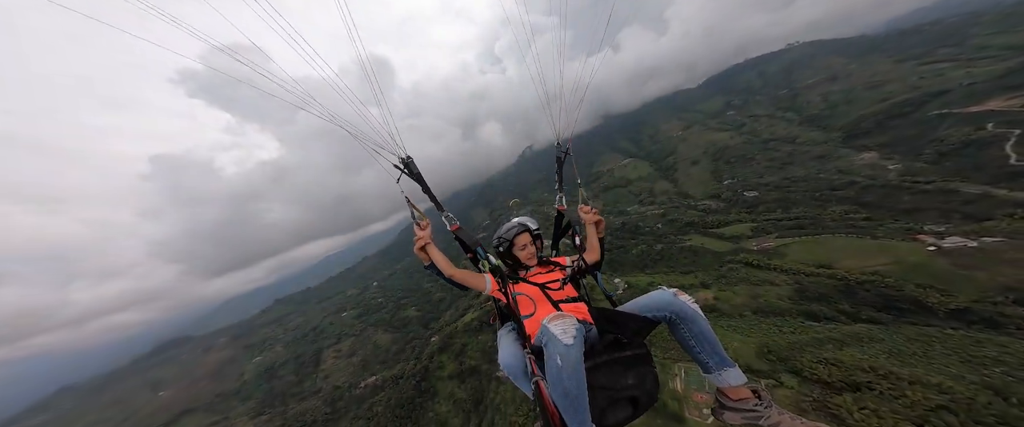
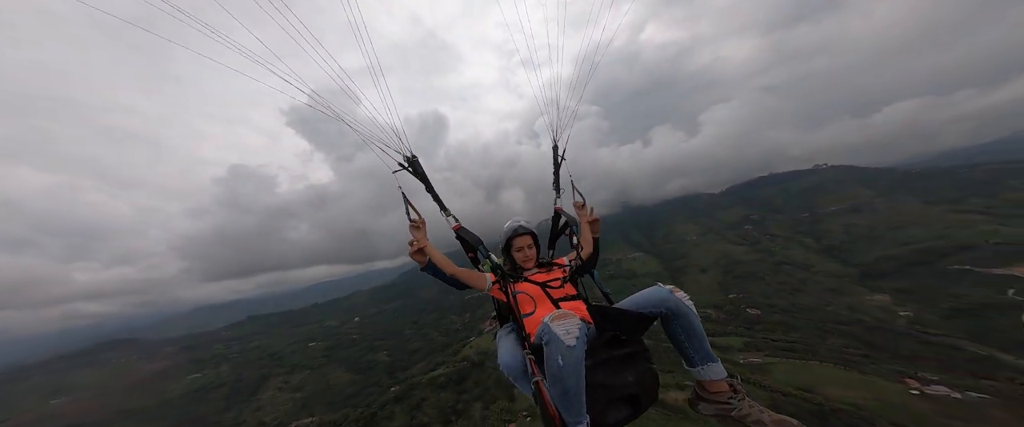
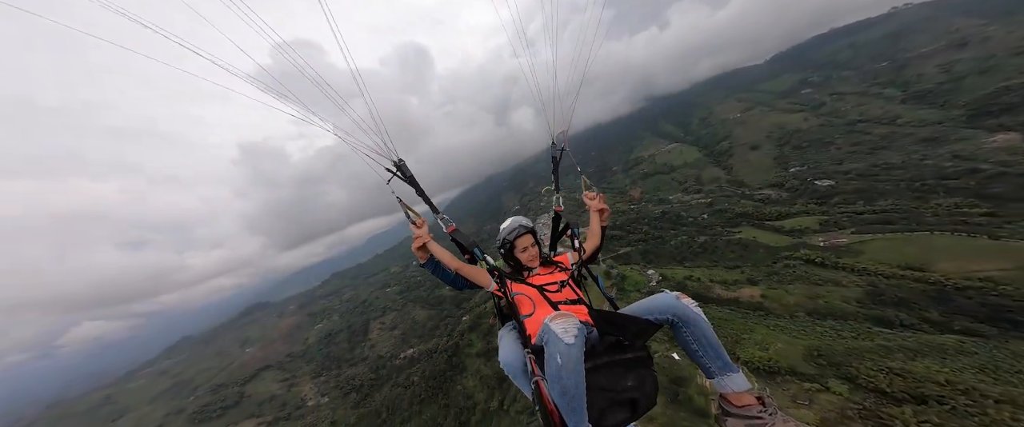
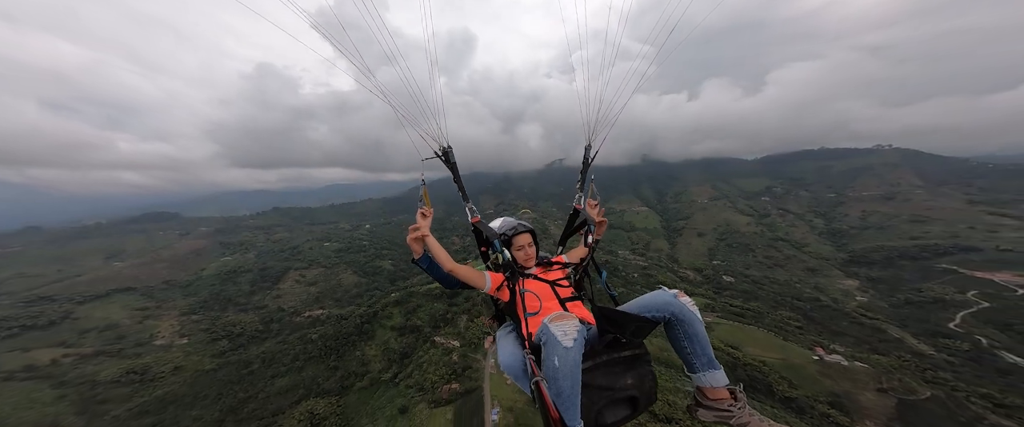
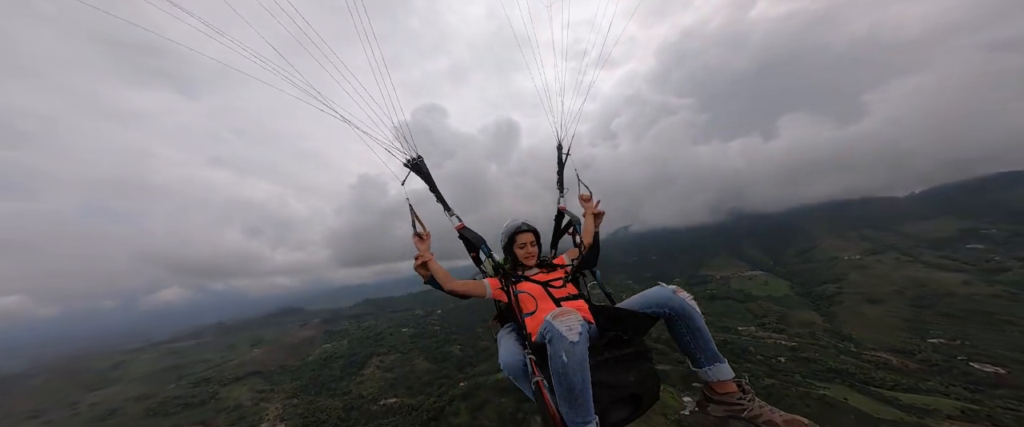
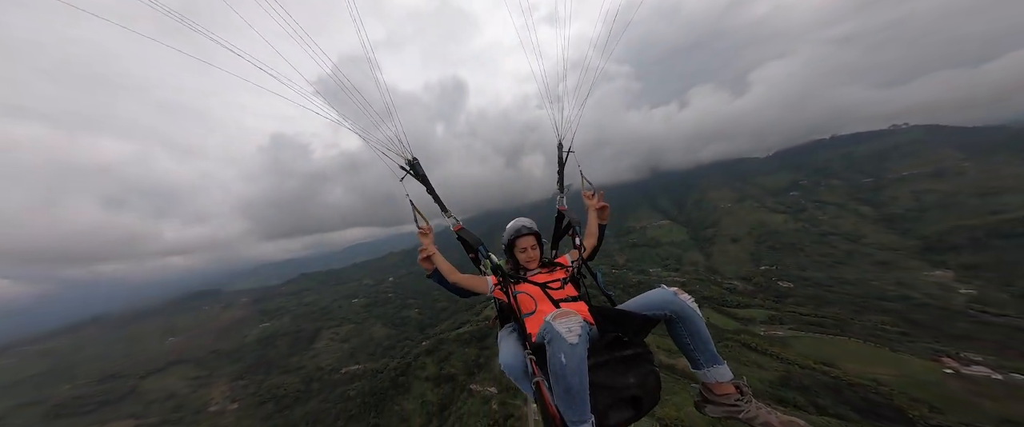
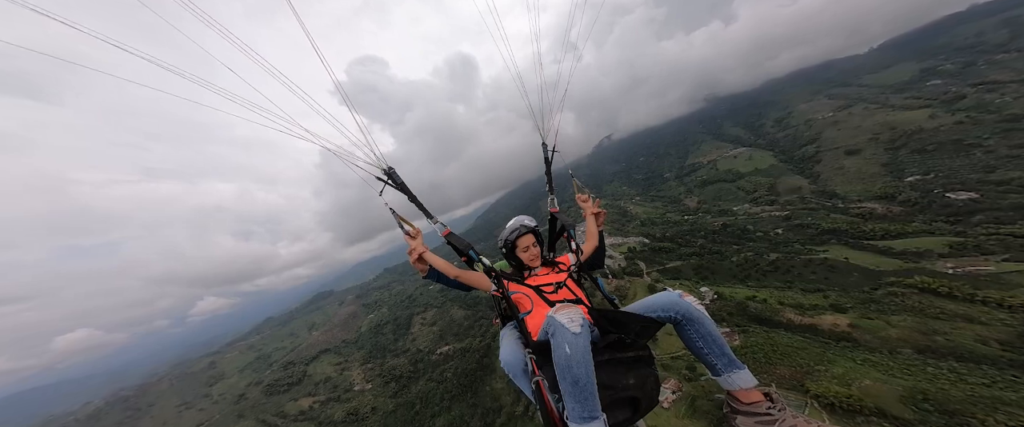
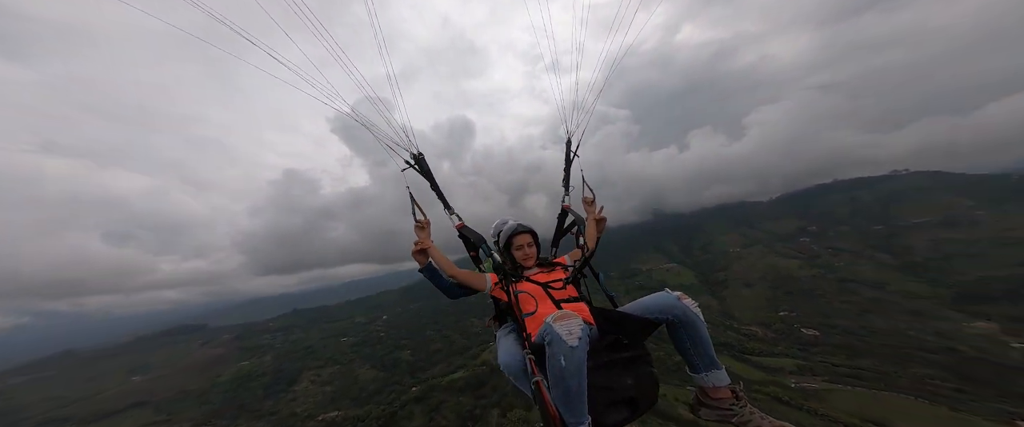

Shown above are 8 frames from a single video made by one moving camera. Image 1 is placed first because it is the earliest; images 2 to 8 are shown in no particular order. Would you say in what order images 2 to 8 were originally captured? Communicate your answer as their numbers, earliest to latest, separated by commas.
3, 7, 5, 8, 2, 6, 4
